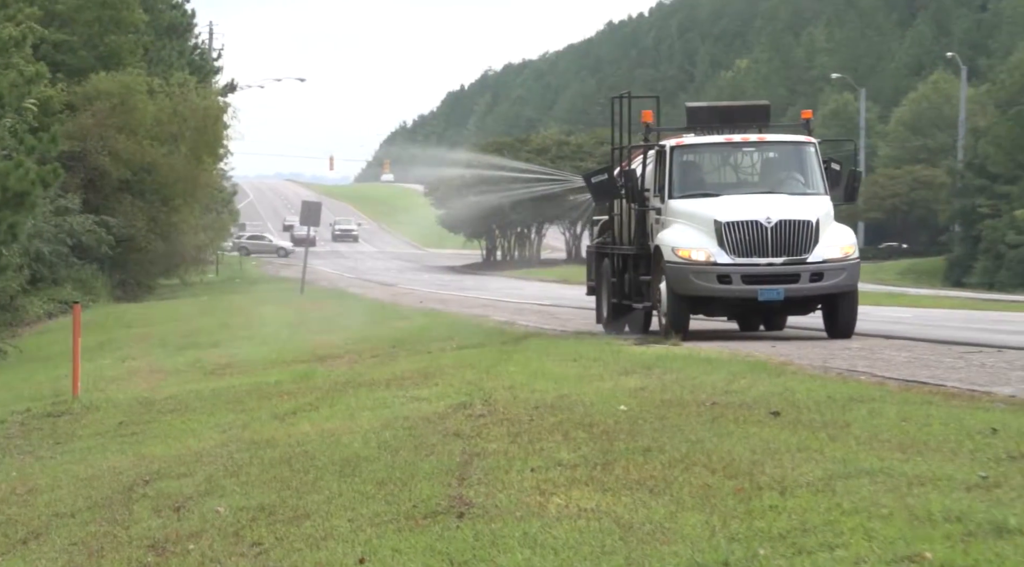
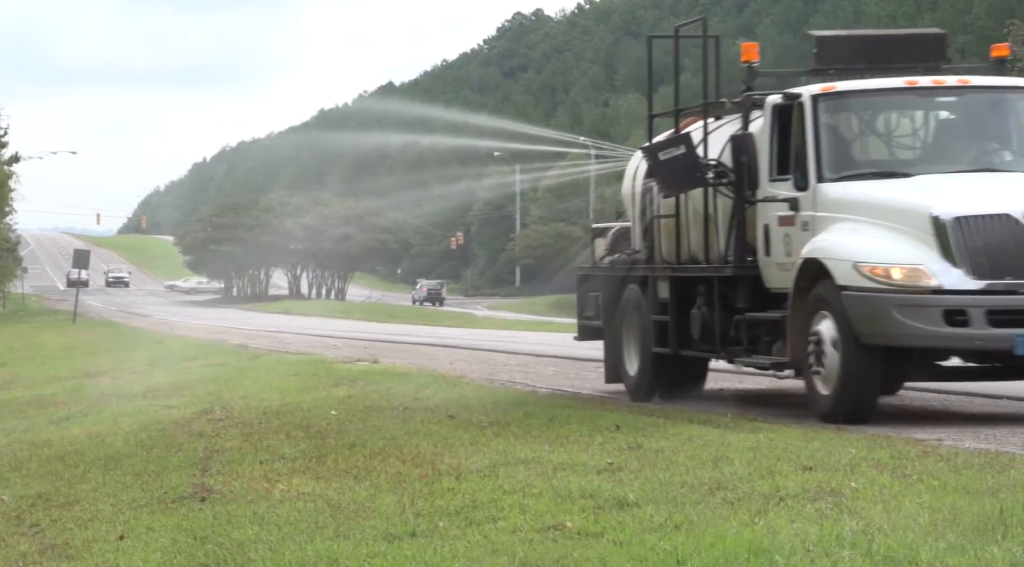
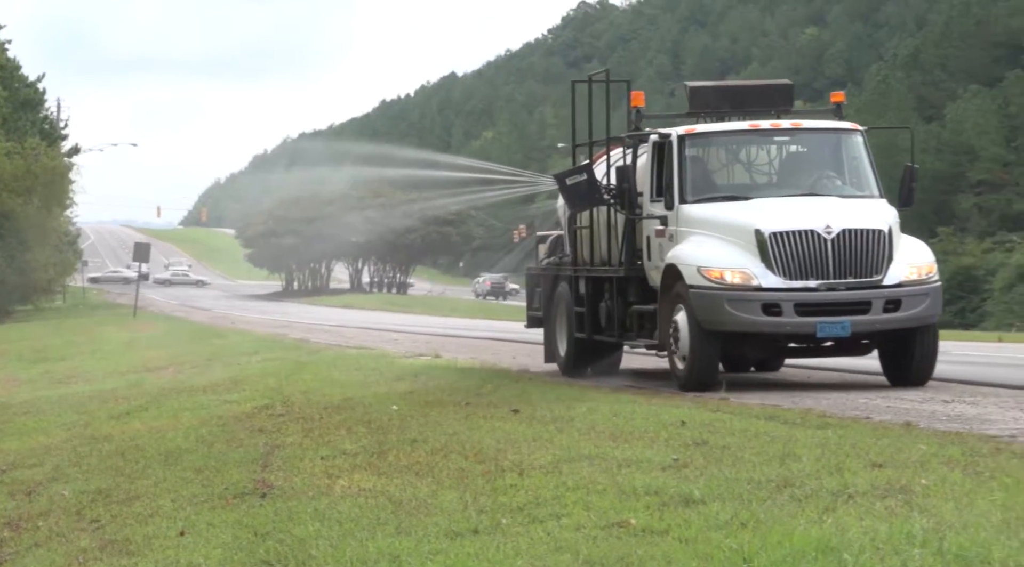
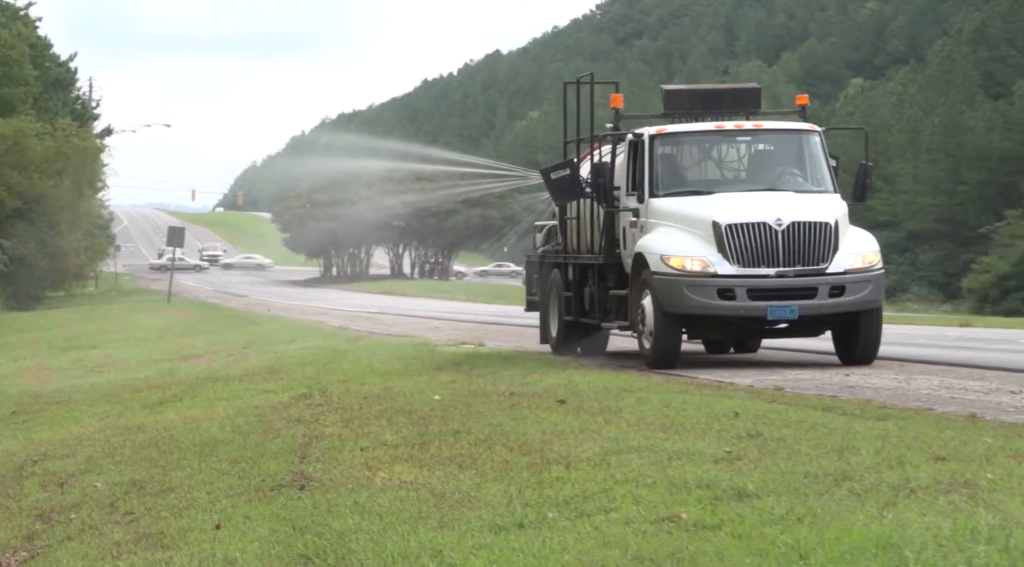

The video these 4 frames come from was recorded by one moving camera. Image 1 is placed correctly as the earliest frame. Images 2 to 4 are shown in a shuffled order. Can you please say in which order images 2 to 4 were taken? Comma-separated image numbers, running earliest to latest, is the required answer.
4, 3, 2
